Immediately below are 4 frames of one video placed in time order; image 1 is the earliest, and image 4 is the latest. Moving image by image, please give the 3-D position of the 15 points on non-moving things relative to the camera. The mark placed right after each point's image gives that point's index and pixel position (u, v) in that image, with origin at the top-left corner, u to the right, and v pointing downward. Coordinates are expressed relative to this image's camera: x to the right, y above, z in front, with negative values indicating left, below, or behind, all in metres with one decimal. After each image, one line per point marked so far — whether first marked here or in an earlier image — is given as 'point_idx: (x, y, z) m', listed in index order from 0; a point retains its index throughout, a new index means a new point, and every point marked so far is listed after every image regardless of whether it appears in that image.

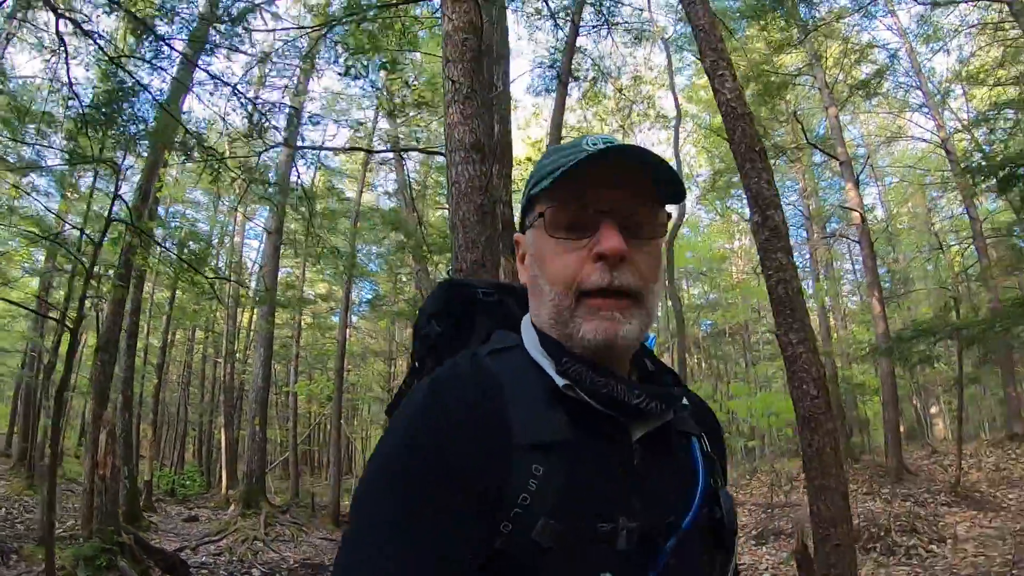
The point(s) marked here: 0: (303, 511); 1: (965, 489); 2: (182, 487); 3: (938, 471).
0: (-4.2, -4.6, +13.9) m
1: (+5.9, -2.6, +8.8) m
2: (-8.0, -4.9, +16.6) m
3: (+6.4, -2.7, +10.1) m
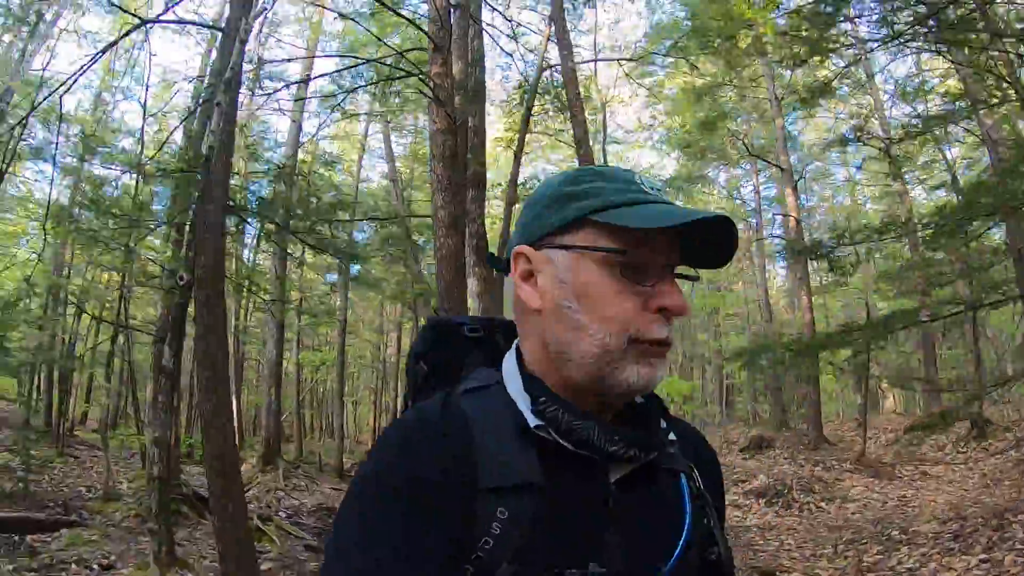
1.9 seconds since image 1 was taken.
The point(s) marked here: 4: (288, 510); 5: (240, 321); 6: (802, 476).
0: (-4.7, -4.0, +15.4) m
1: (+5.5, -2.6, +10.3) m
2: (-8.5, -4.1, +18.0) m
3: (+6.0, -2.7, +11.7) m
4: (-3.2, -3.1, +9.6) m
5: (-7.0, -0.8, +17.3) m
6: (+3.9, -2.5, +9.1) m
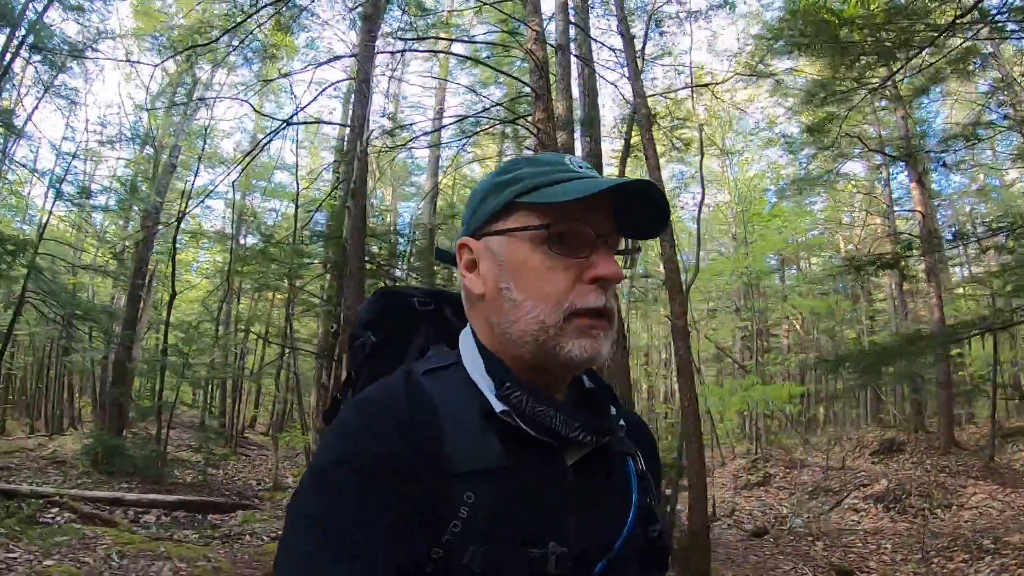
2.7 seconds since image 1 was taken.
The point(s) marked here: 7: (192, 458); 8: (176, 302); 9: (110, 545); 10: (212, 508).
0: (-1.8, -4.3, +16.7) m
1: (+7.2, -2.6, +9.8) m
2: (-5.0, -4.5, +20.1) m
3: (+7.9, -2.6, +11.0) m
4: (-1.5, -3.4, +10.7) m
5: (-3.8, -1.2, +19.0) m
6: (+5.3, -2.6, +8.9) m
7: (-6.8, -3.6, +14.4) m
8: (-9.8, -0.4, +19.8) m
9: (-3.6, -2.2, +6.1) m
10: (-4.0, -2.9, +9.1) m
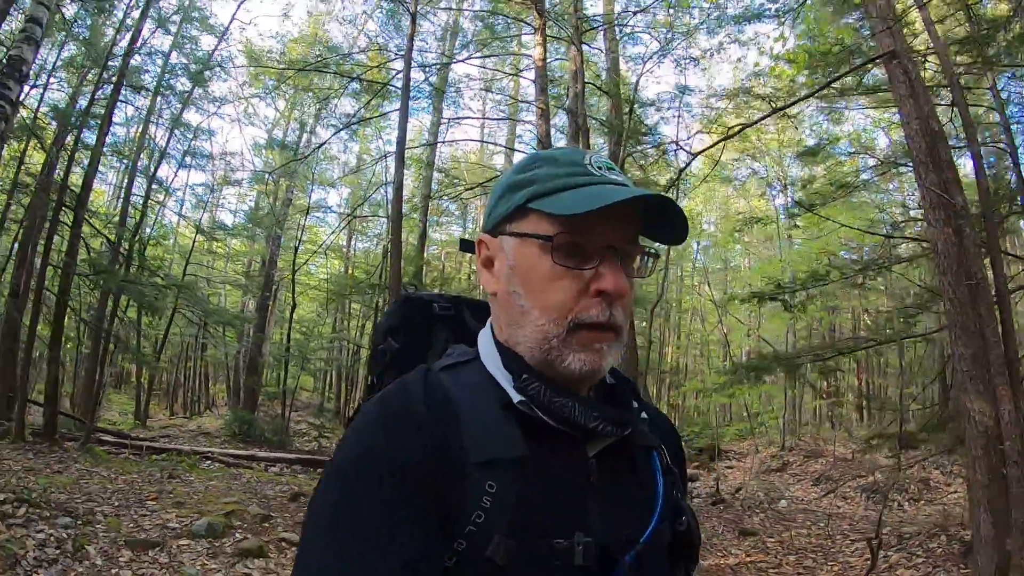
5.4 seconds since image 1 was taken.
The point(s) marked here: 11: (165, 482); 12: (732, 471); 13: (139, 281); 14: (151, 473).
0: (+0.2, -4.4, +18.6) m
1: (+8.0, -2.7, +10.4) m
2: (-2.5, -4.6, +22.4) m
3: (+8.9, -2.7, +11.5) m
4: (-0.5, -3.5, +12.6) m
5: (-1.5, -1.2, +21.2) m
6: (+6.0, -2.7, +9.7) m
7: (-5.2, -3.7, +17.1) m
8: (-7.3, -0.5, +22.8) m
9: (-3.3, -2.4, +8.4) m
10: (-3.2, -3.0, +11.4) m
11: (-3.7, -2.1, +7.1) m
12: (+4.0, -3.3, +12.1) m
13: (-6.2, +0.2, +11.1) m
14: (-4.0, -2.1, +7.5) m
